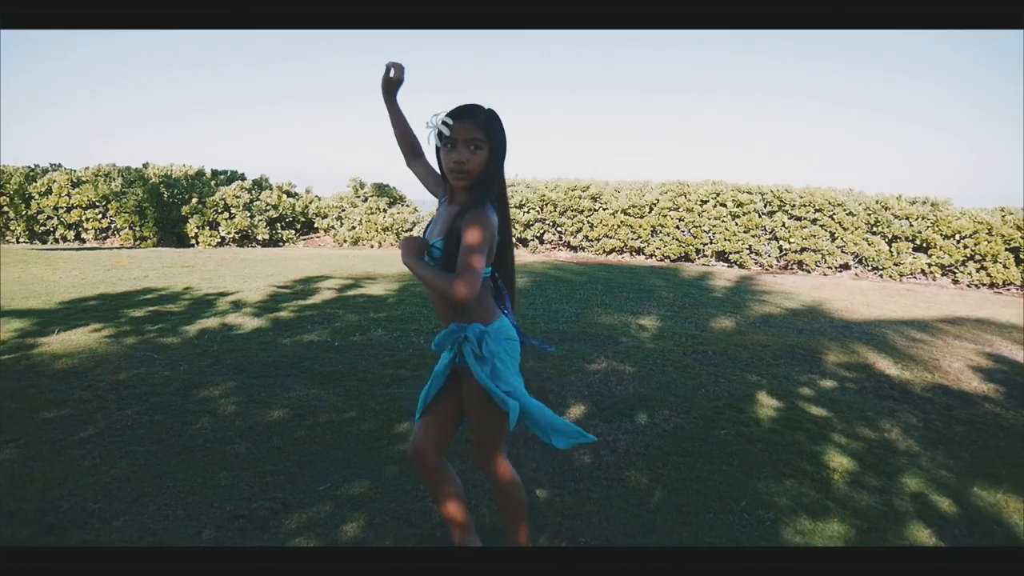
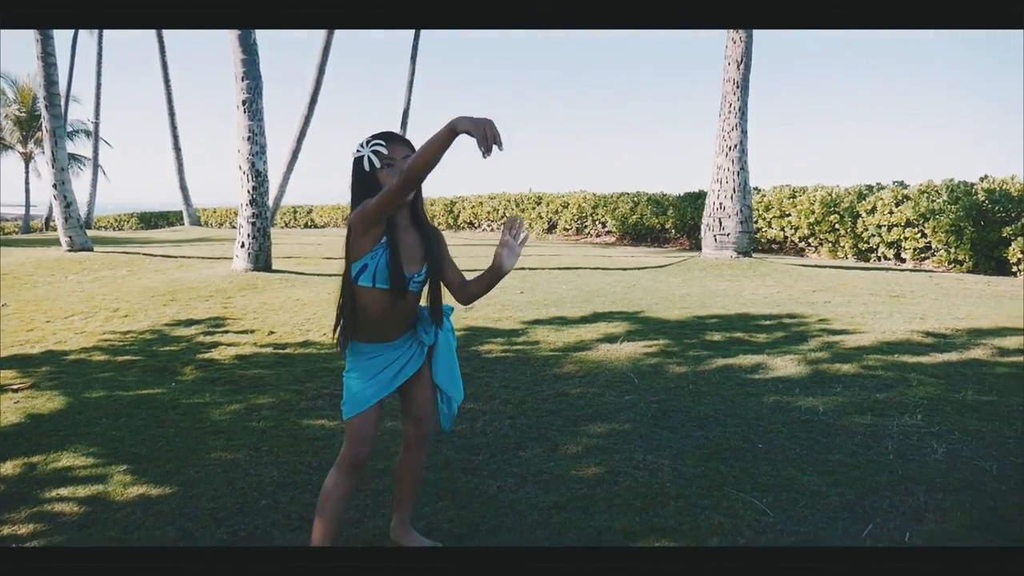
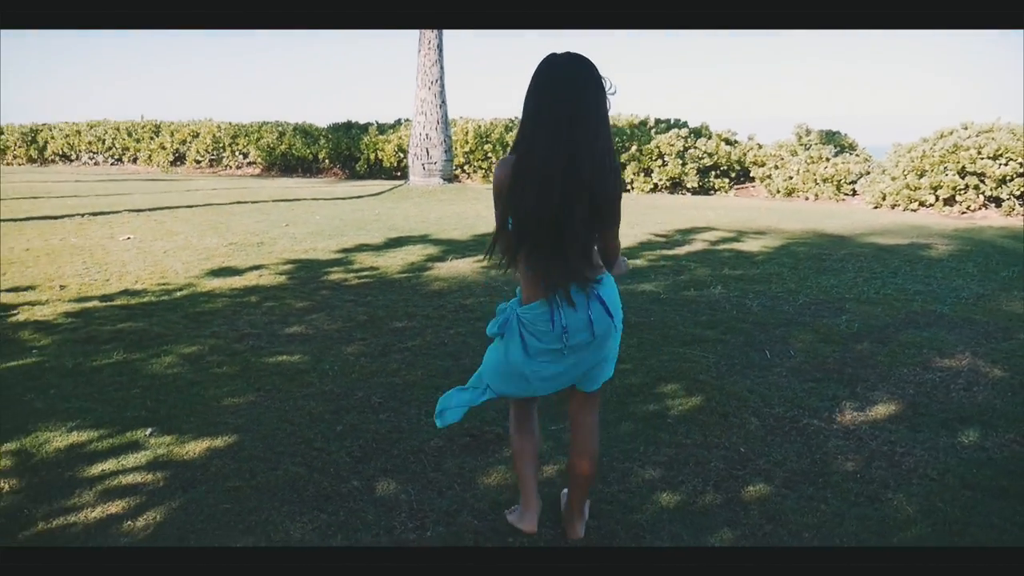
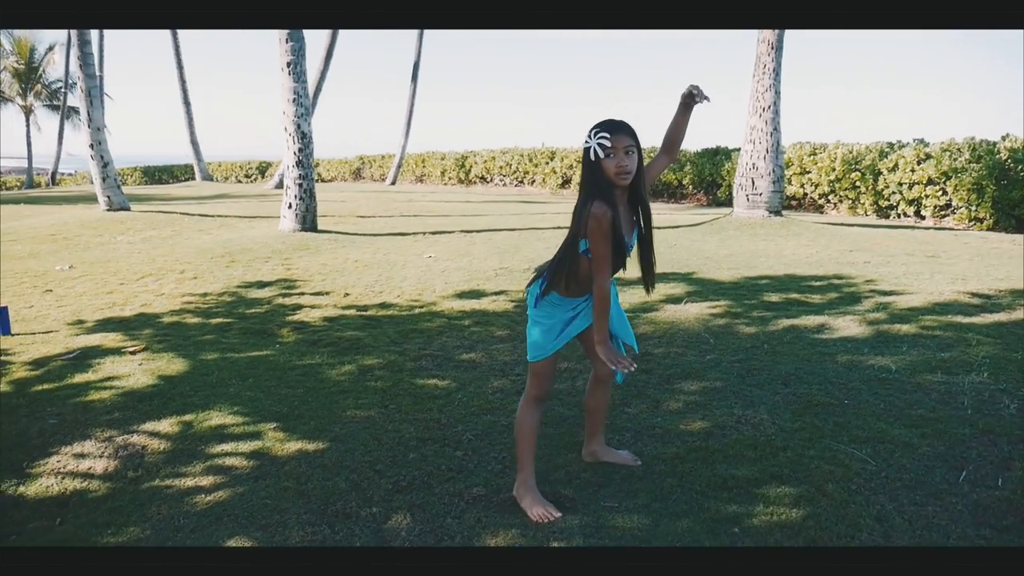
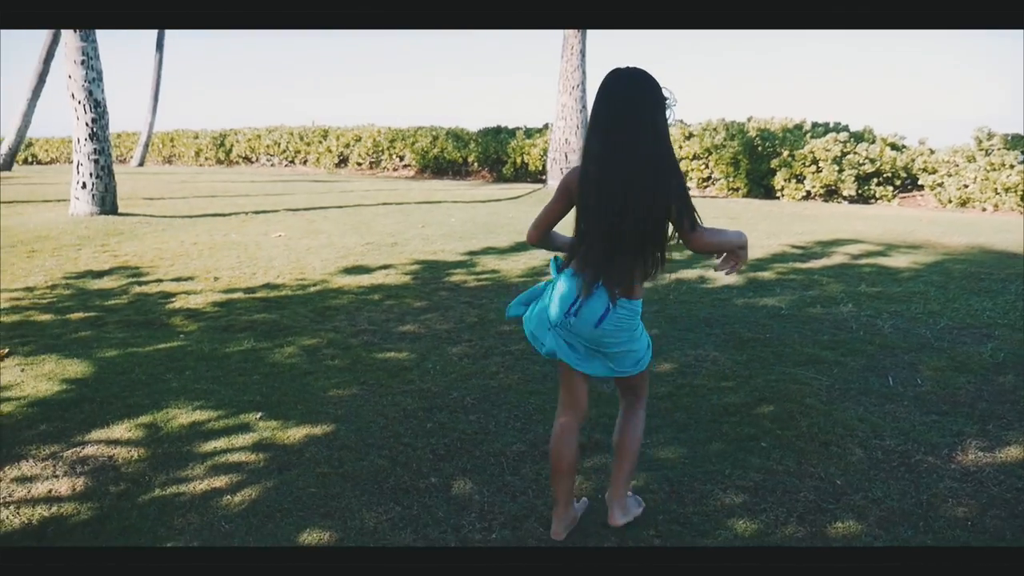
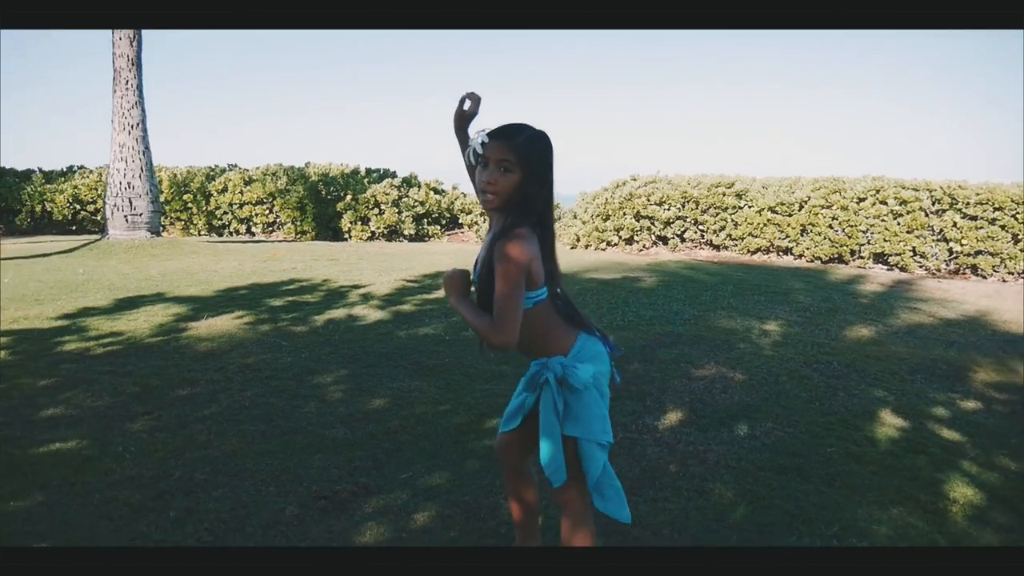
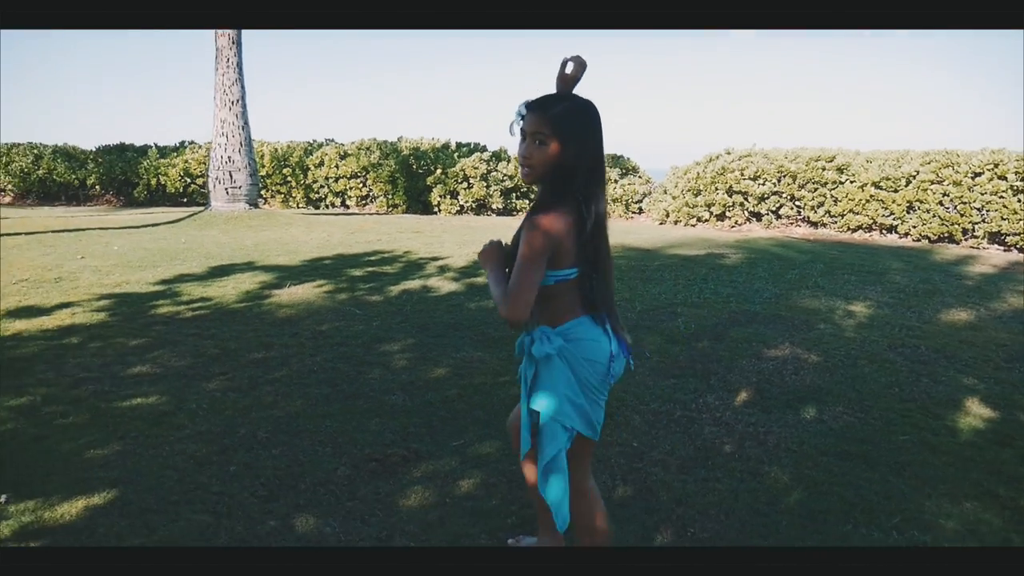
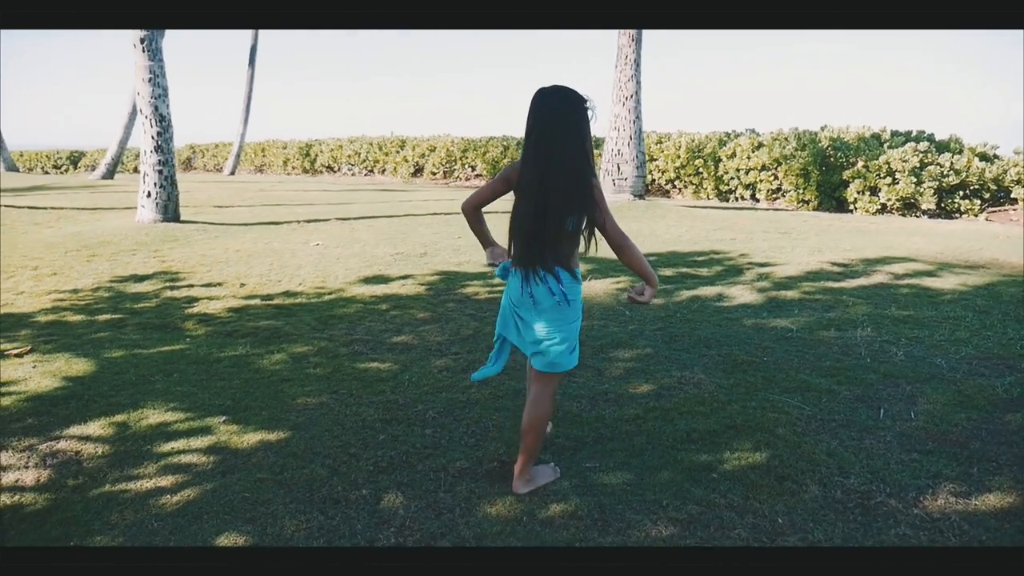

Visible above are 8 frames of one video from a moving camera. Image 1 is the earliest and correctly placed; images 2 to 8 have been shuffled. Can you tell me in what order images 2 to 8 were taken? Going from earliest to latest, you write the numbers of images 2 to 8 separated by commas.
6, 7, 3, 5, 8, 4, 2
